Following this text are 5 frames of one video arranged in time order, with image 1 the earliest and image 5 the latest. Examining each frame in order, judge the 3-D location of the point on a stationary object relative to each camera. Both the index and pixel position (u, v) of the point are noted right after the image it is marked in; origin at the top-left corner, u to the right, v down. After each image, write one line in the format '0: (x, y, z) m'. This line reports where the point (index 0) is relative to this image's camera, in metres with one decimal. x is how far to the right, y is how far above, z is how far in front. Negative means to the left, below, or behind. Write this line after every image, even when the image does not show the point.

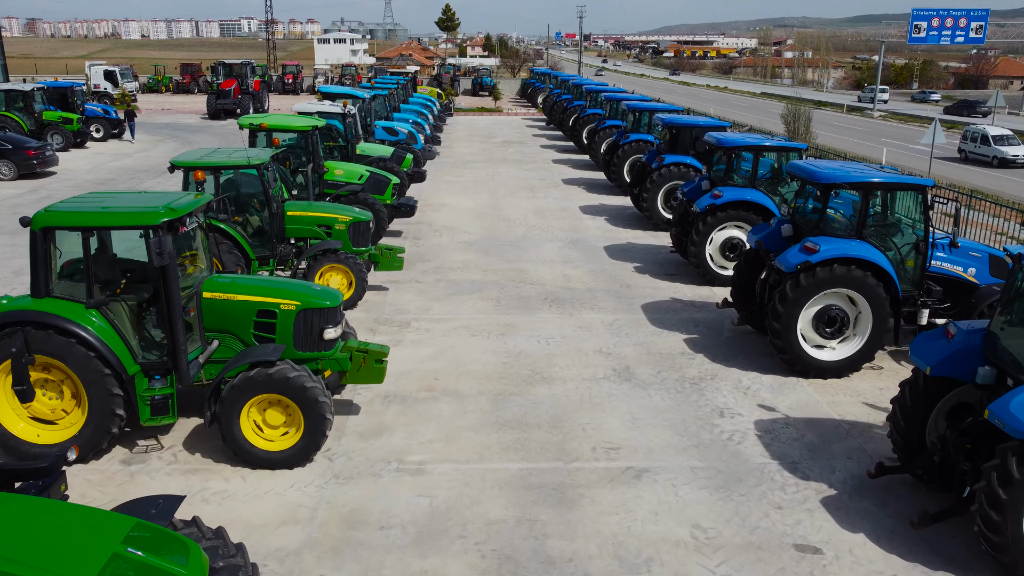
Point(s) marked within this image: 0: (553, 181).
0: (+0.9, +2.3, +17.7) m
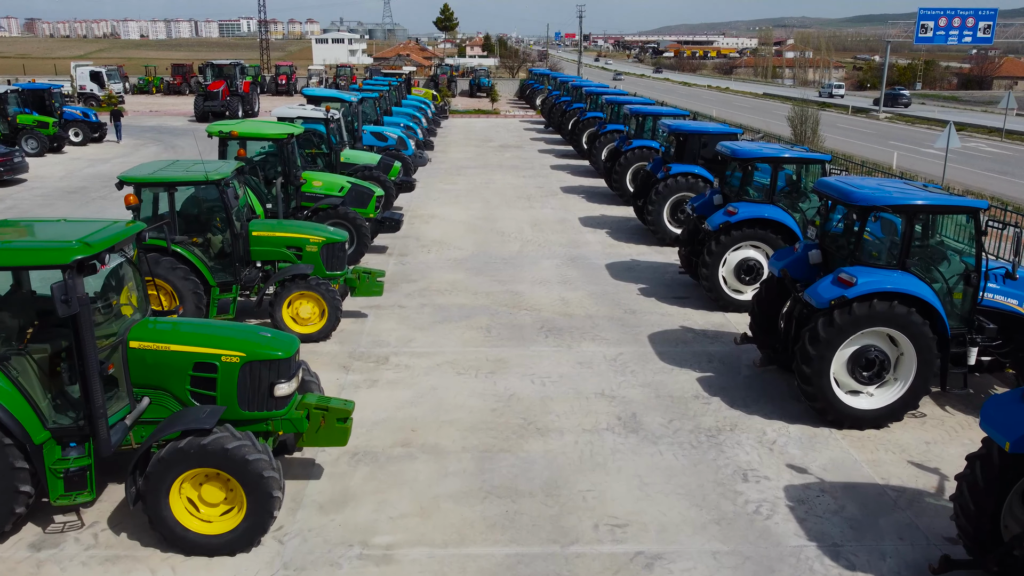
0: (+0.8, +2.0, +16.8) m
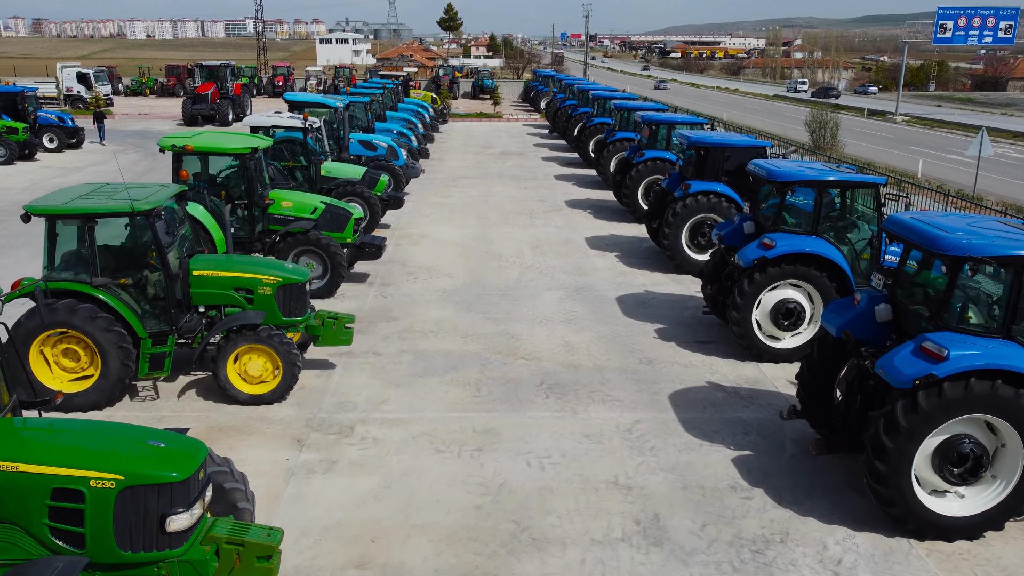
0: (+0.8, +1.6, +15.4) m
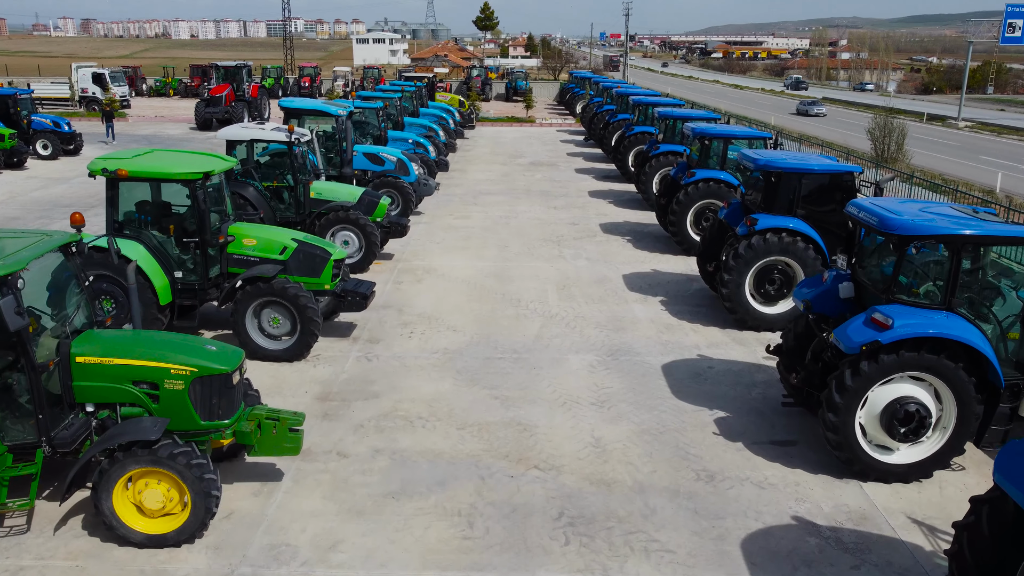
0: (+1.2, +1.0, +13.3) m
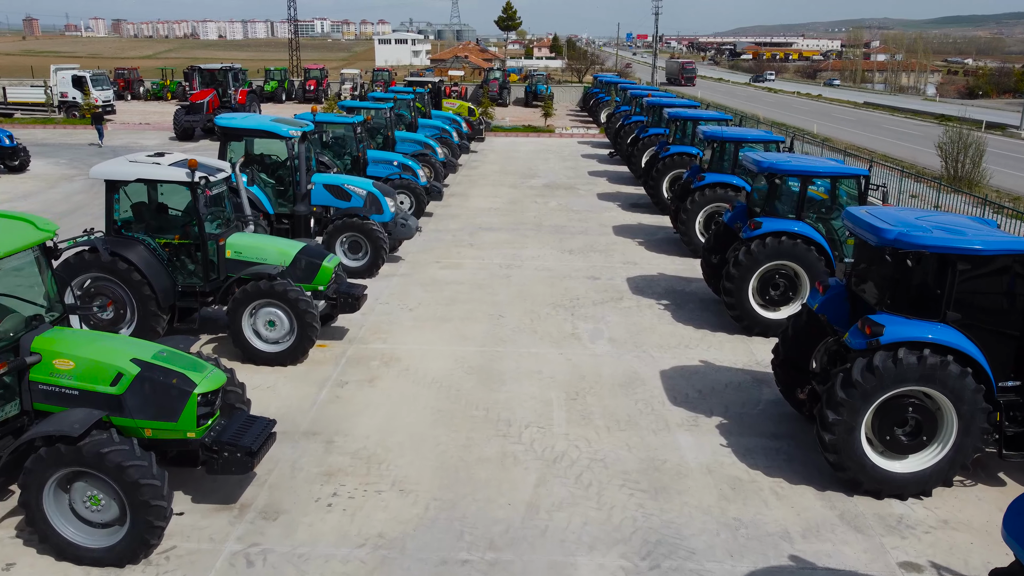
0: (+1.3, 0.0, +10.2) m
